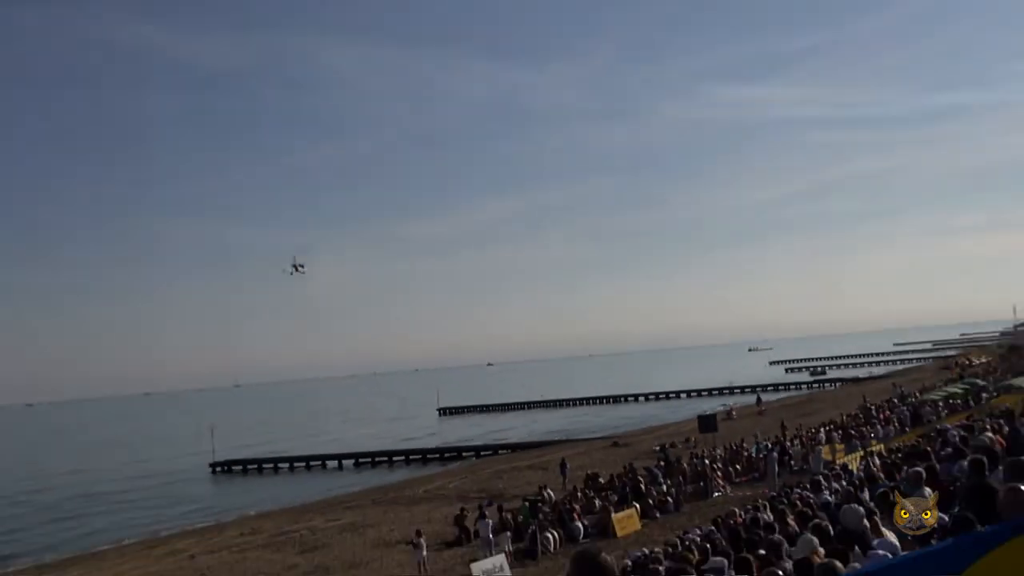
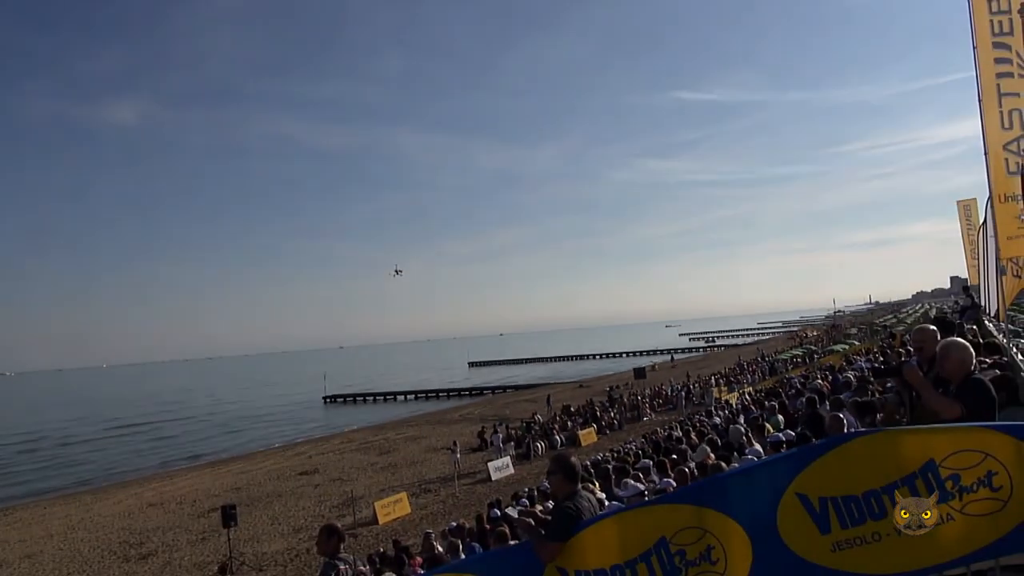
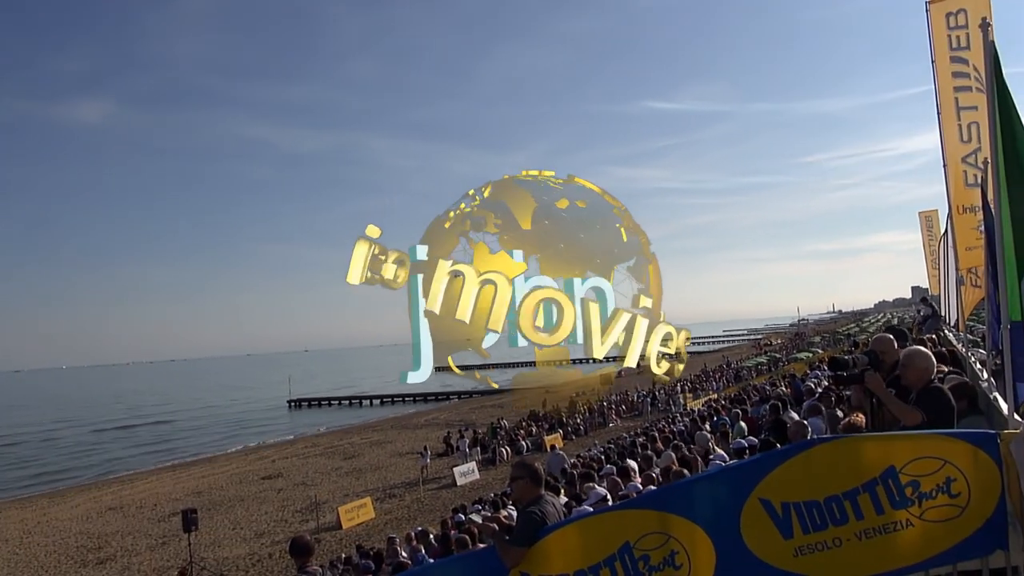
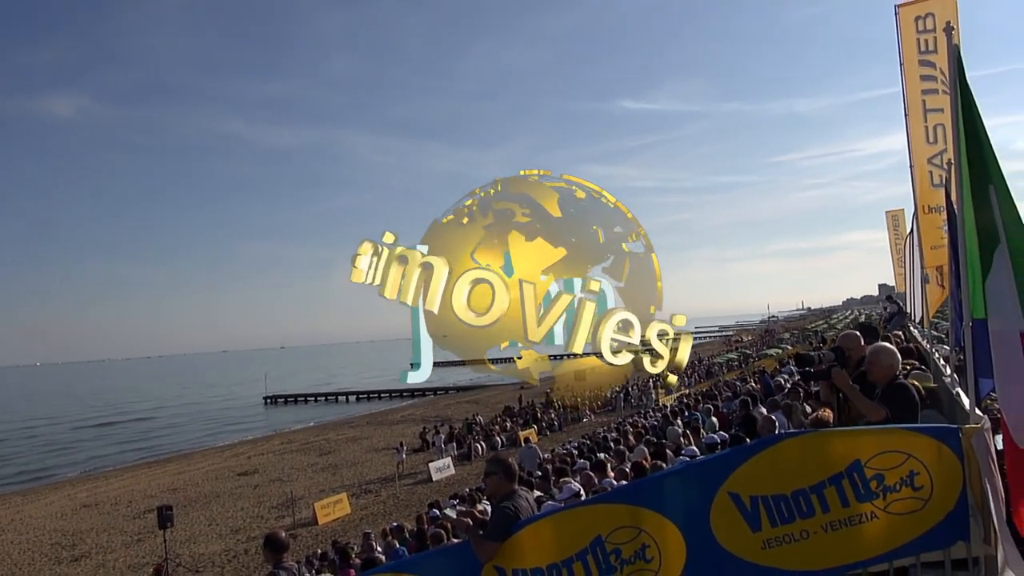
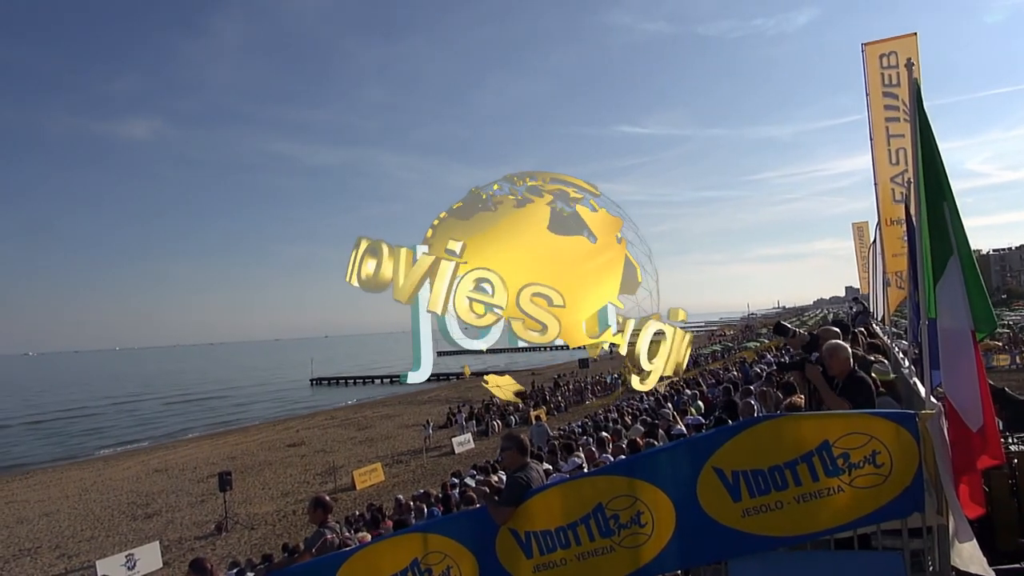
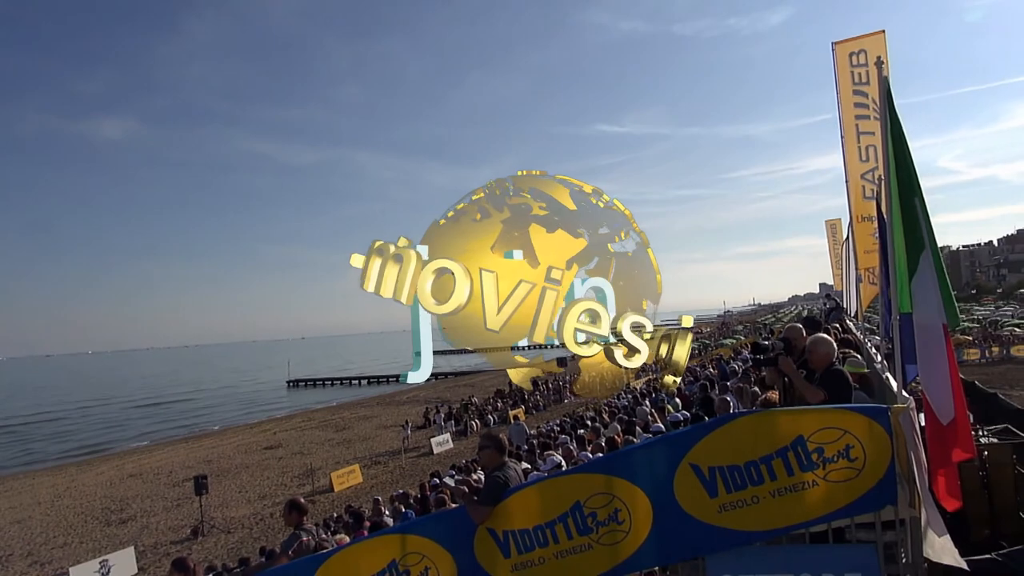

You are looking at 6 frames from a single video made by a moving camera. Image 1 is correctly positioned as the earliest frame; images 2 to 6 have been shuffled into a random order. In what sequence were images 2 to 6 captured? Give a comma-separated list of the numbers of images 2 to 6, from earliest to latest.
2, 3, 4, 6, 5
